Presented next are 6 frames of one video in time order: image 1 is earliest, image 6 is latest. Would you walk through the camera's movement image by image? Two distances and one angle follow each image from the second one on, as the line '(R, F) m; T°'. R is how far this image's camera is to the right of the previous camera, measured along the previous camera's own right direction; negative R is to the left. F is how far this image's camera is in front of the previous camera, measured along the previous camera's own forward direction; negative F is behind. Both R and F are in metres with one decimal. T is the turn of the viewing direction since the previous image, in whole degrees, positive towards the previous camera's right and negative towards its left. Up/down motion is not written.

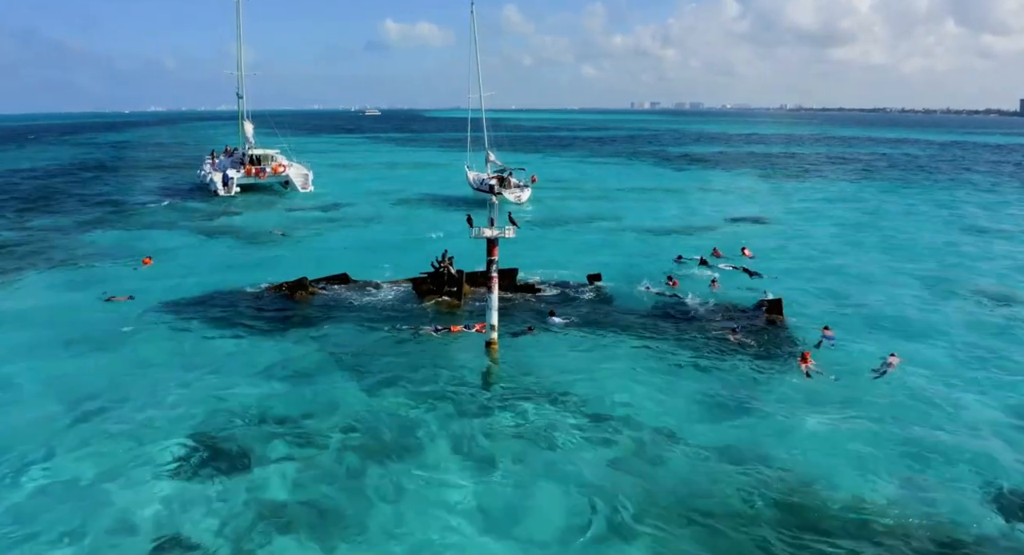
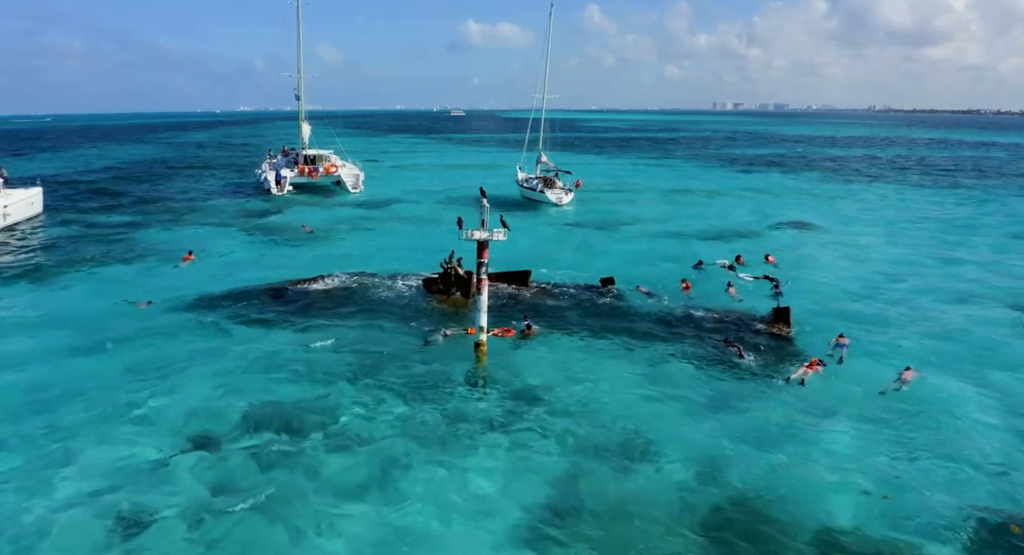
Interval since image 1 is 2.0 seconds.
(+0.5, +0.1) m; -5°
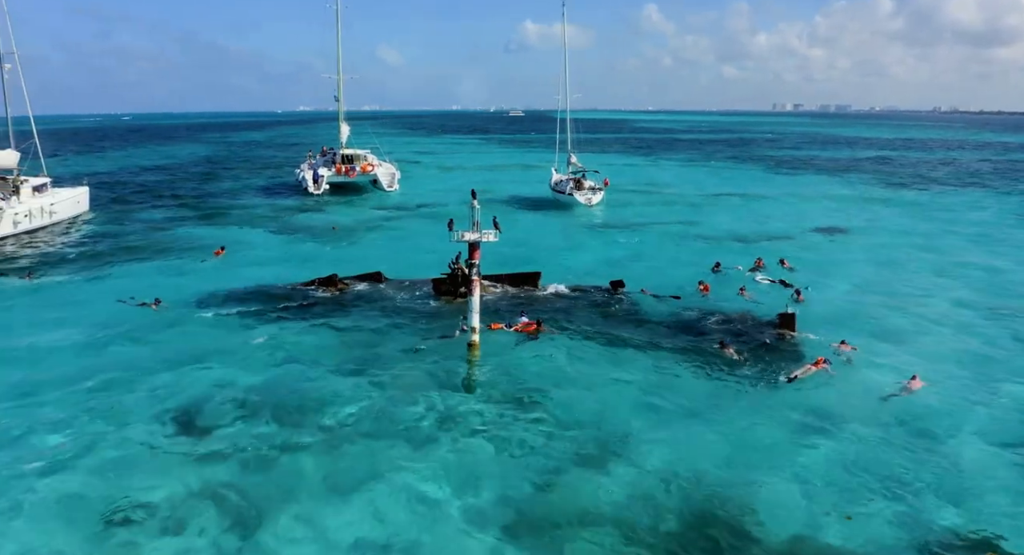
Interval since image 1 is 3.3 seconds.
(+1.7, +0.2) m; -3°
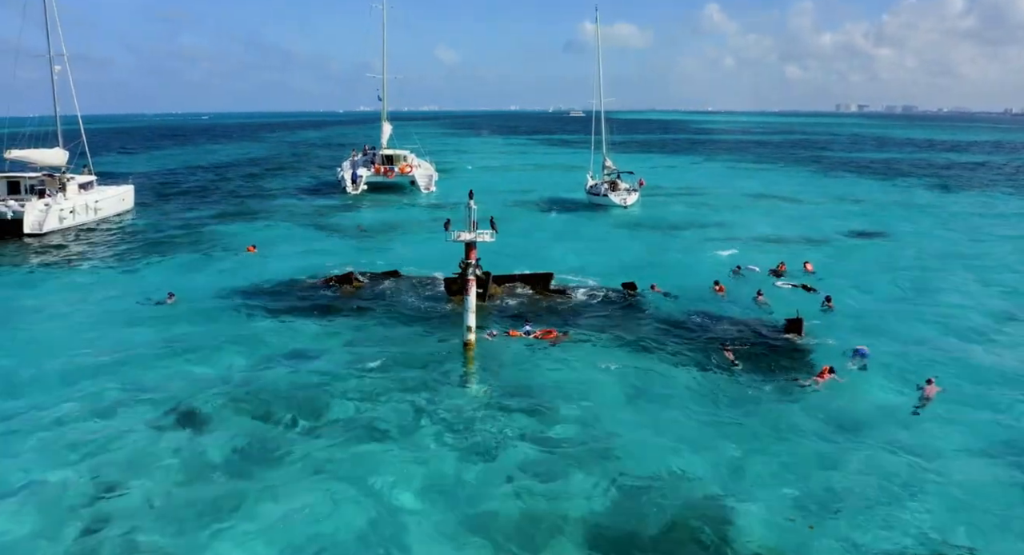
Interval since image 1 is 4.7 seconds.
(+1.6, +0.3) m; -3°
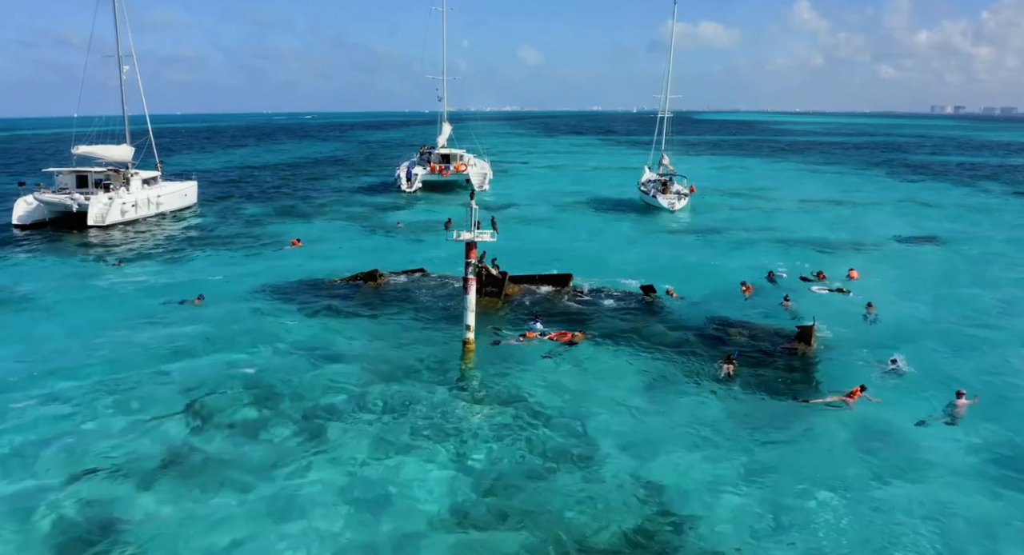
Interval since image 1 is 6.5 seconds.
(+2.1, +0.5) m; -5°
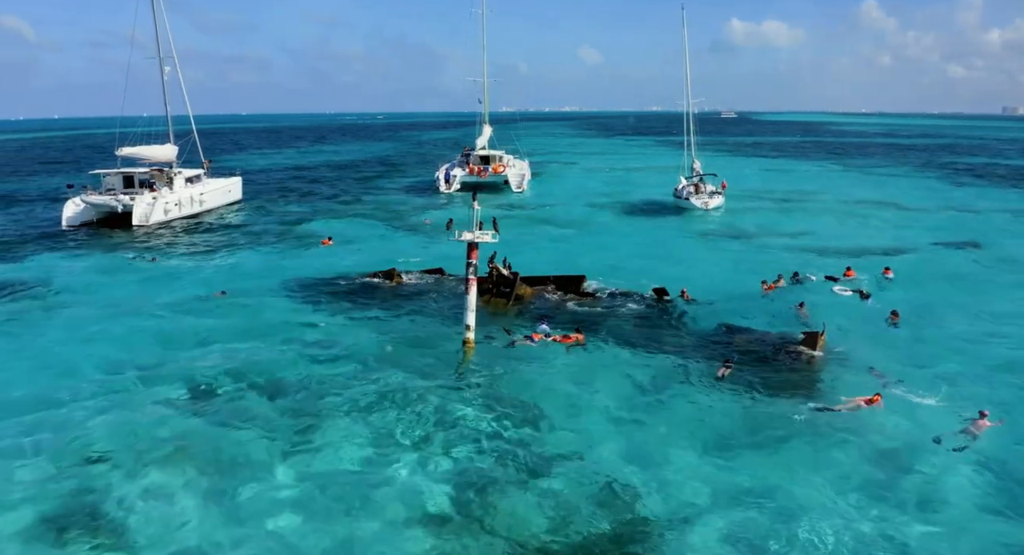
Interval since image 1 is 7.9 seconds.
(+1.5, +0.1) m; -3°
